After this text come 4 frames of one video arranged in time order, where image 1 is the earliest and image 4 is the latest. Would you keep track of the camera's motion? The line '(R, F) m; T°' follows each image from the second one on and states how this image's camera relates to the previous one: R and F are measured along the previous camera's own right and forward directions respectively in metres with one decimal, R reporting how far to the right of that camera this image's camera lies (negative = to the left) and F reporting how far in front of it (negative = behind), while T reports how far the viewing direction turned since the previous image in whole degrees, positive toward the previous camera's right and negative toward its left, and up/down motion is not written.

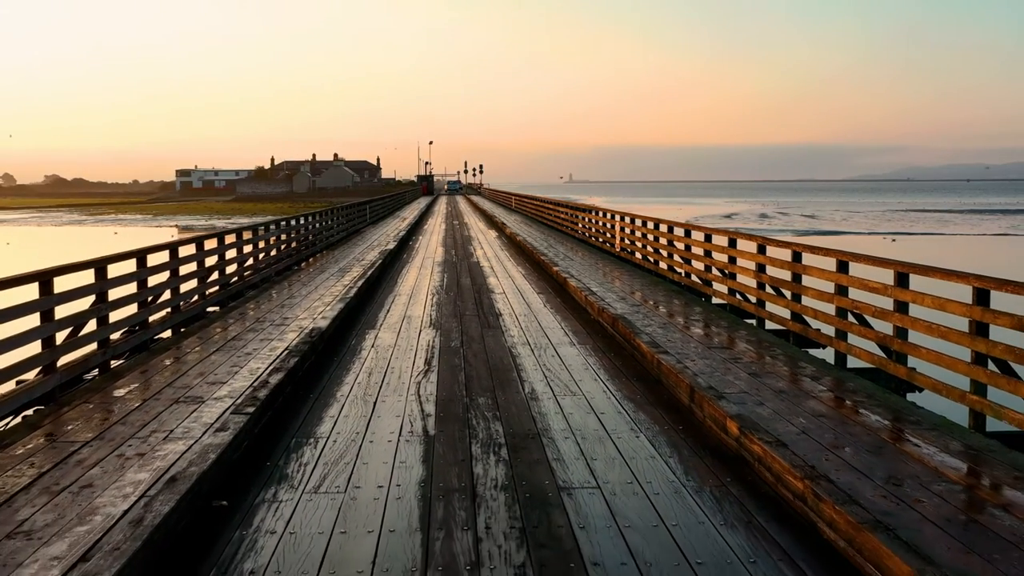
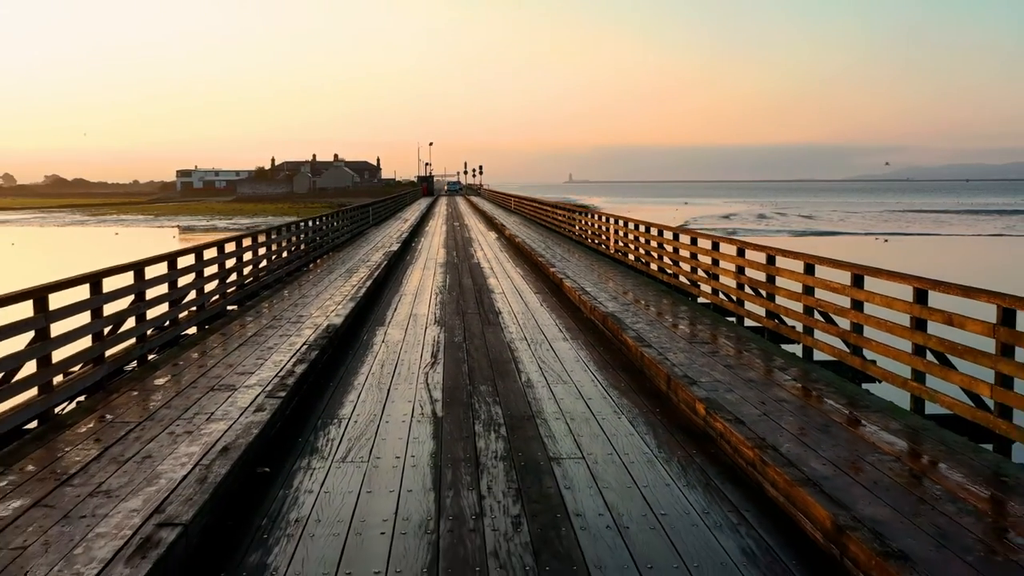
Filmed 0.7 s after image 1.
(0.0, -0.6) m; 0°
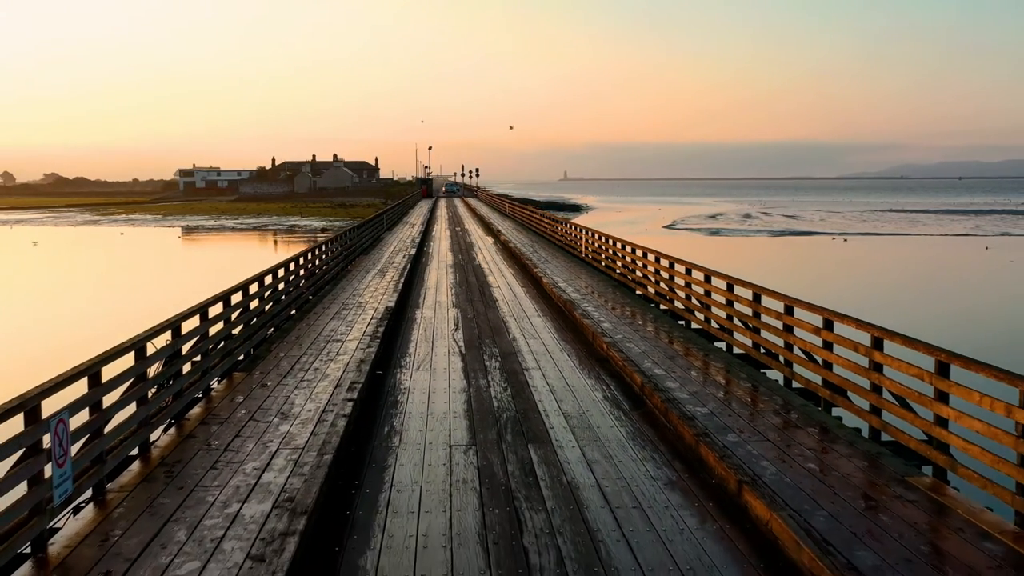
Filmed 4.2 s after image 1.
(0.0, -4.0) m; 0°
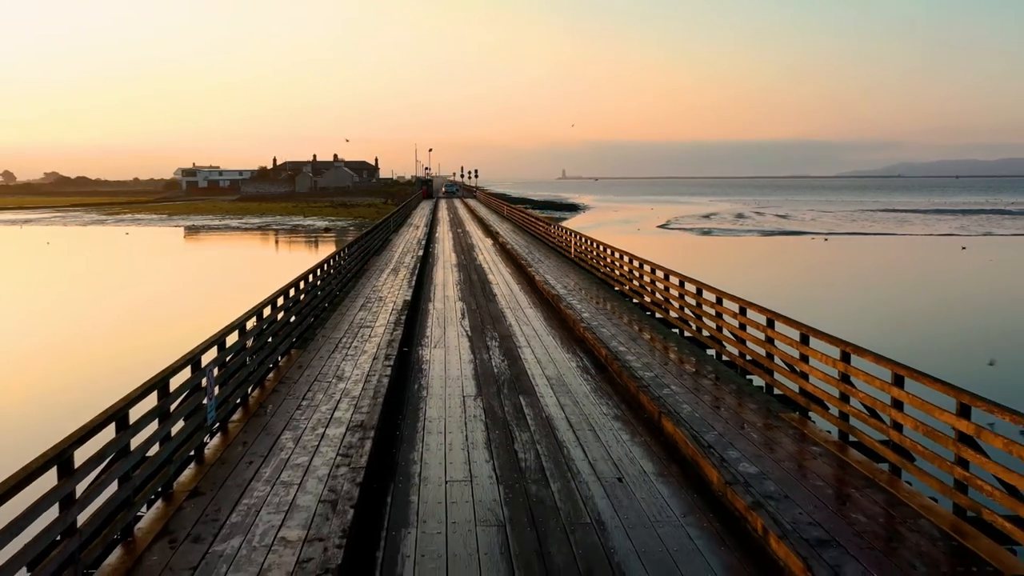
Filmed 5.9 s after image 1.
(0.0, -2.3) m; 0°
